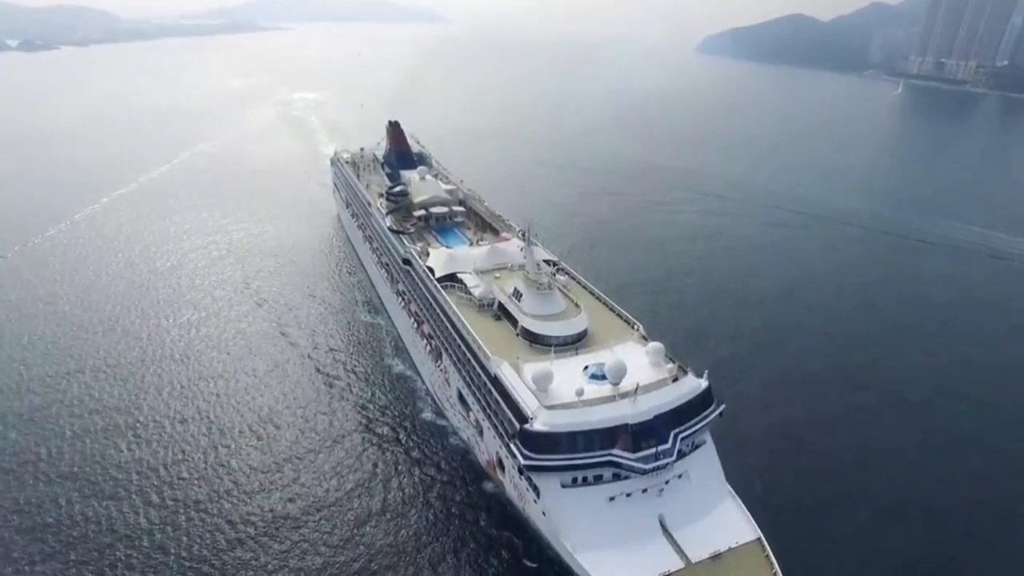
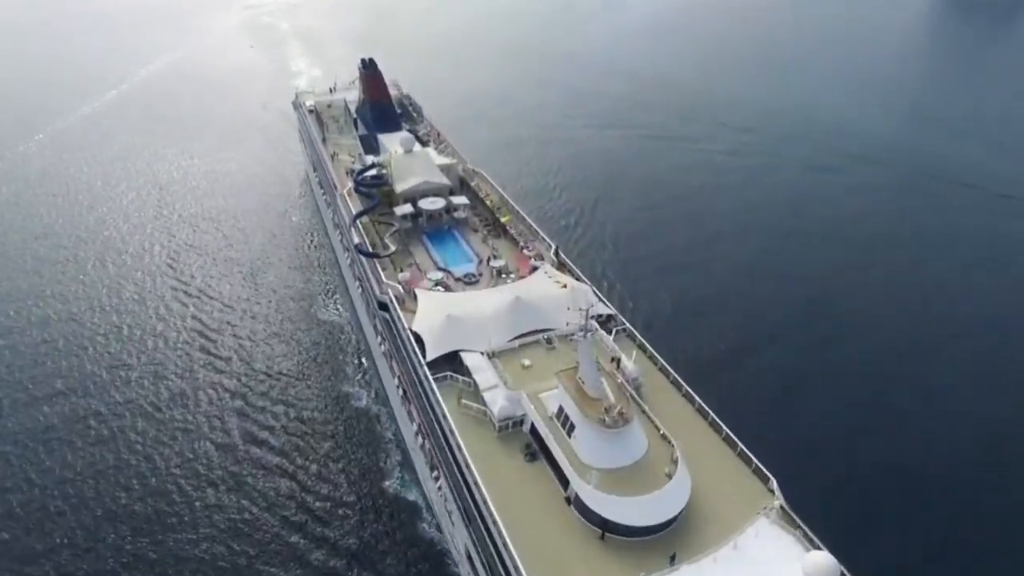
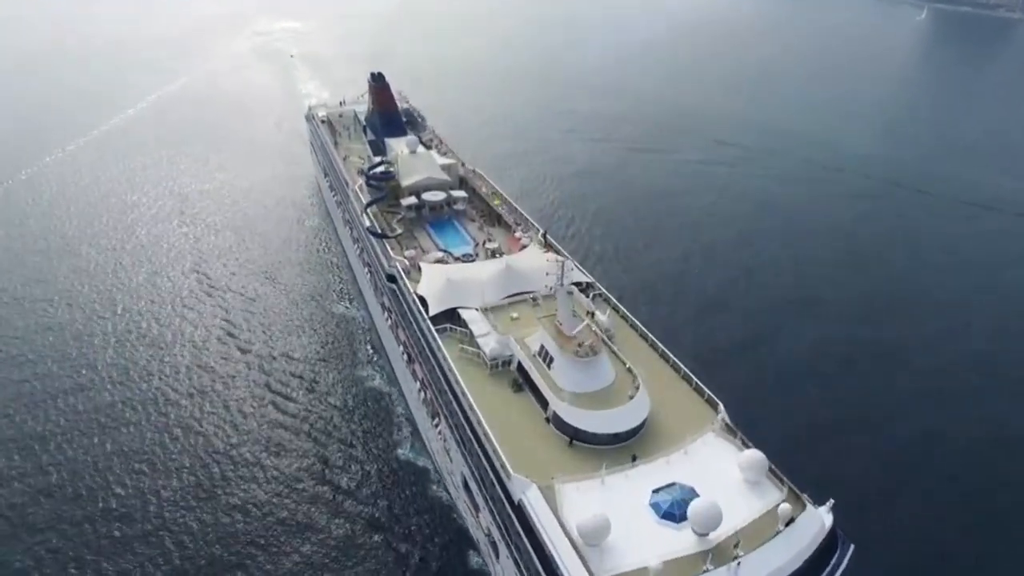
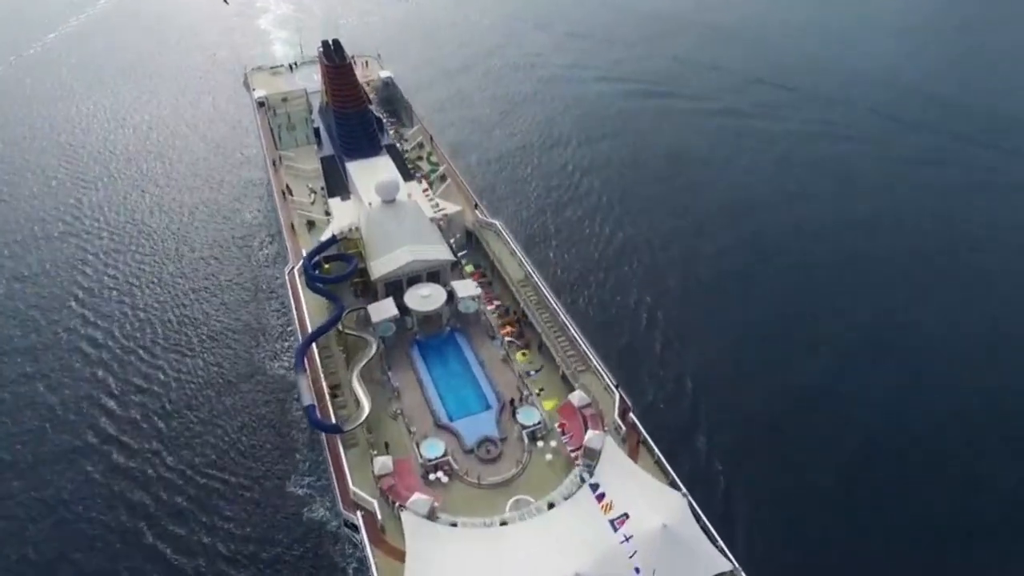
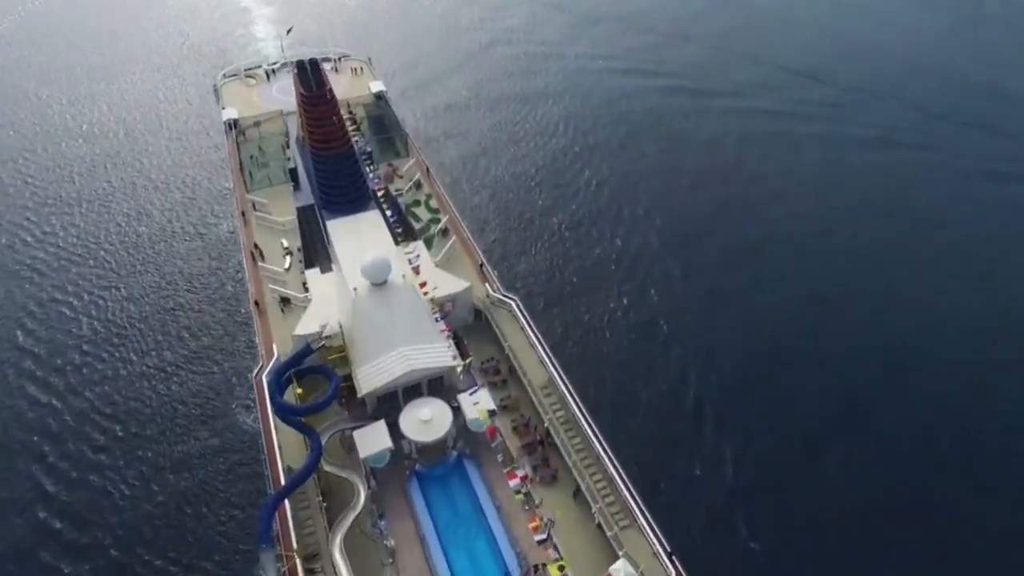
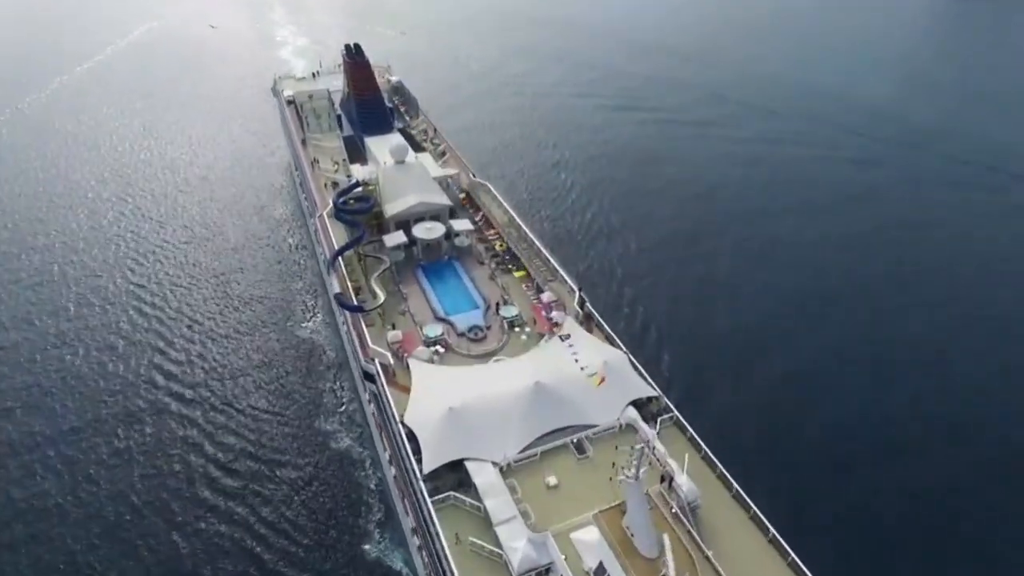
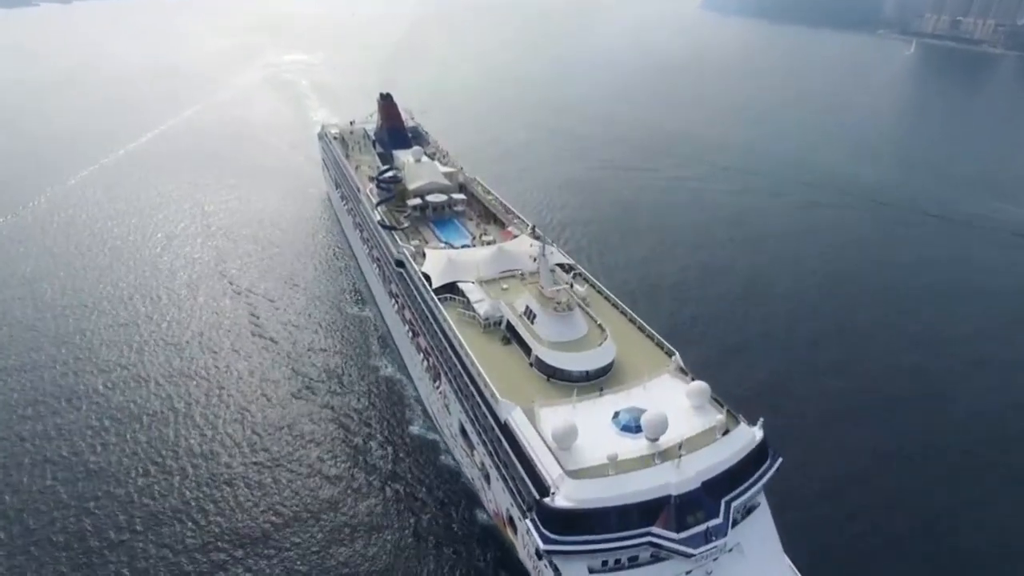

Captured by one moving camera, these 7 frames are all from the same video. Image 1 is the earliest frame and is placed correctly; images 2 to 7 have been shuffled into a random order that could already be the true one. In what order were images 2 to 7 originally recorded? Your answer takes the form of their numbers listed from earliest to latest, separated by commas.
7, 3, 2, 6, 4, 5
